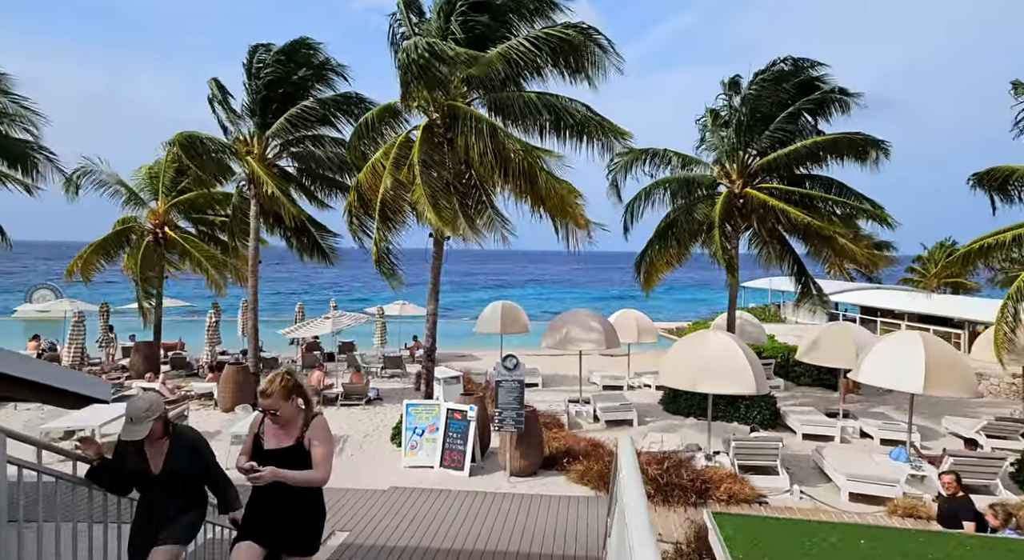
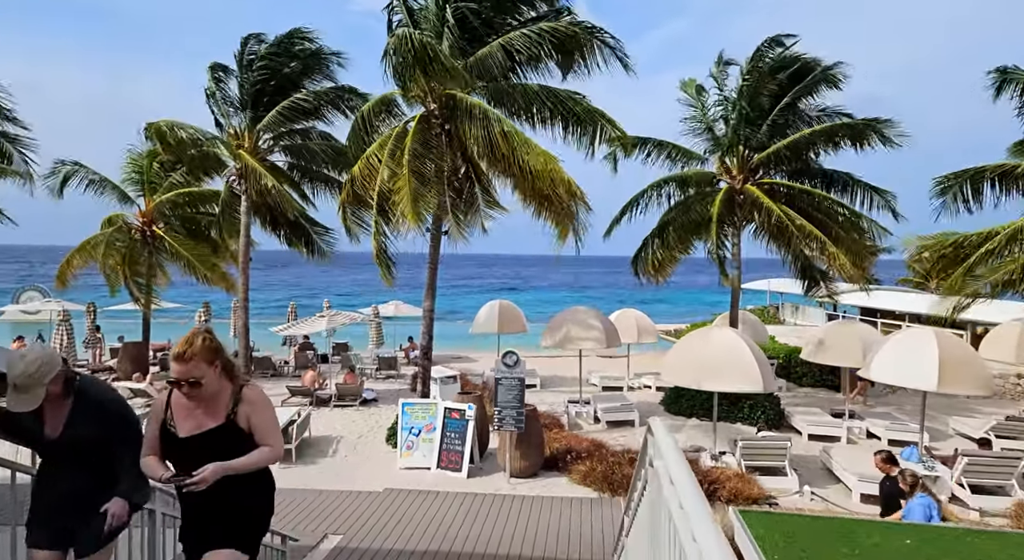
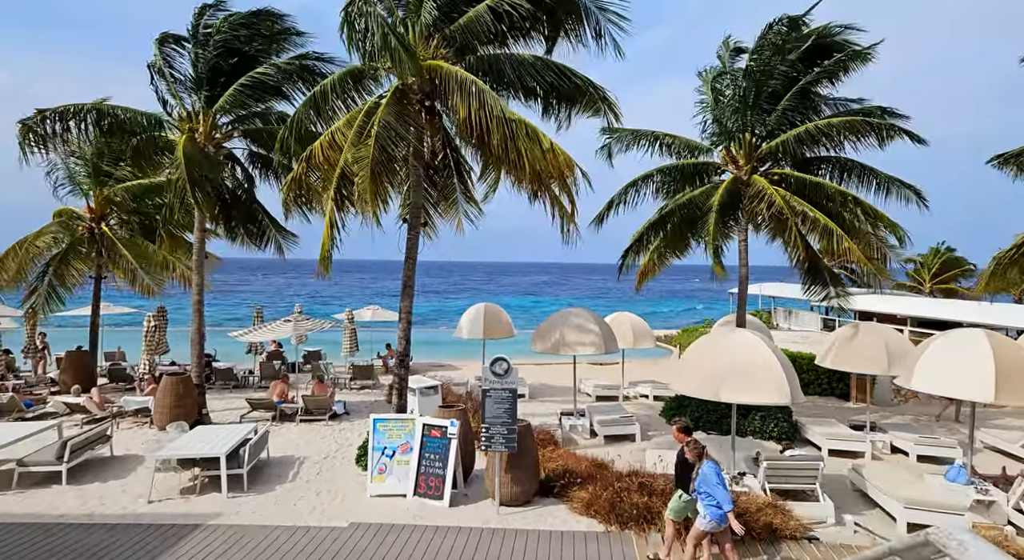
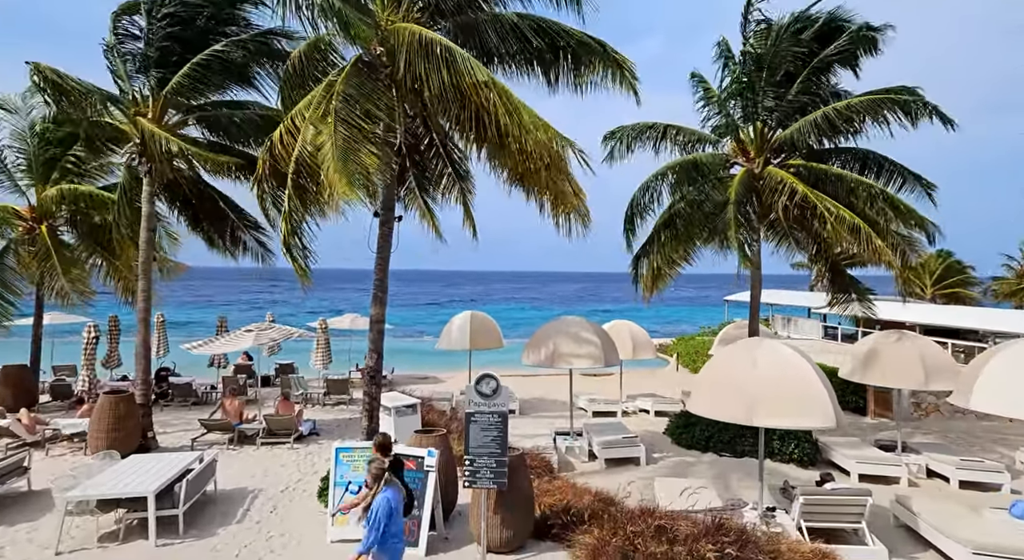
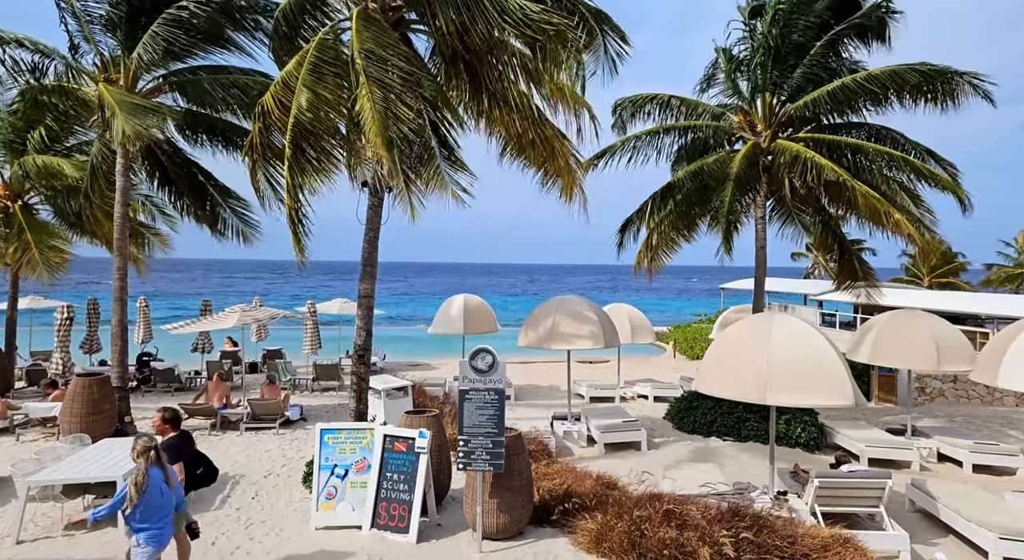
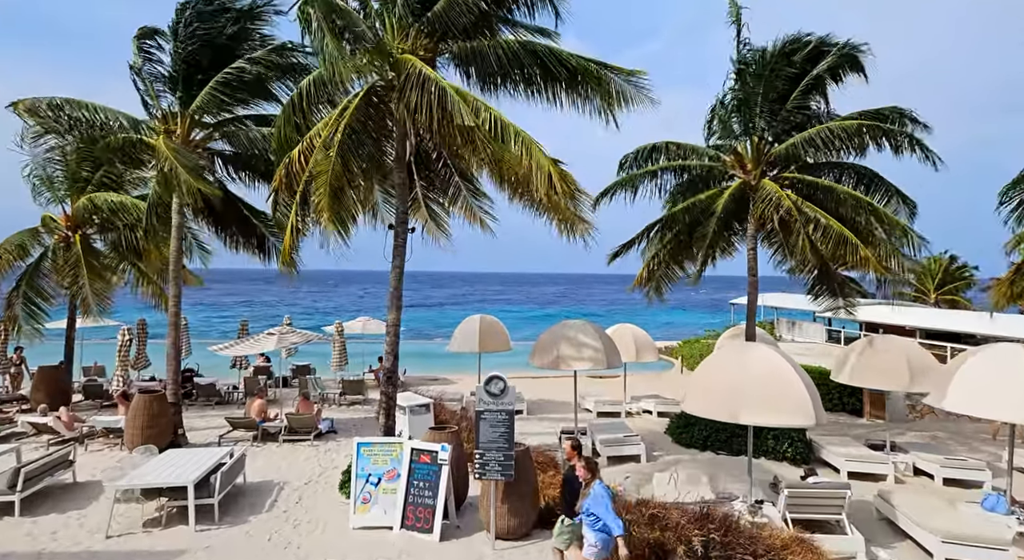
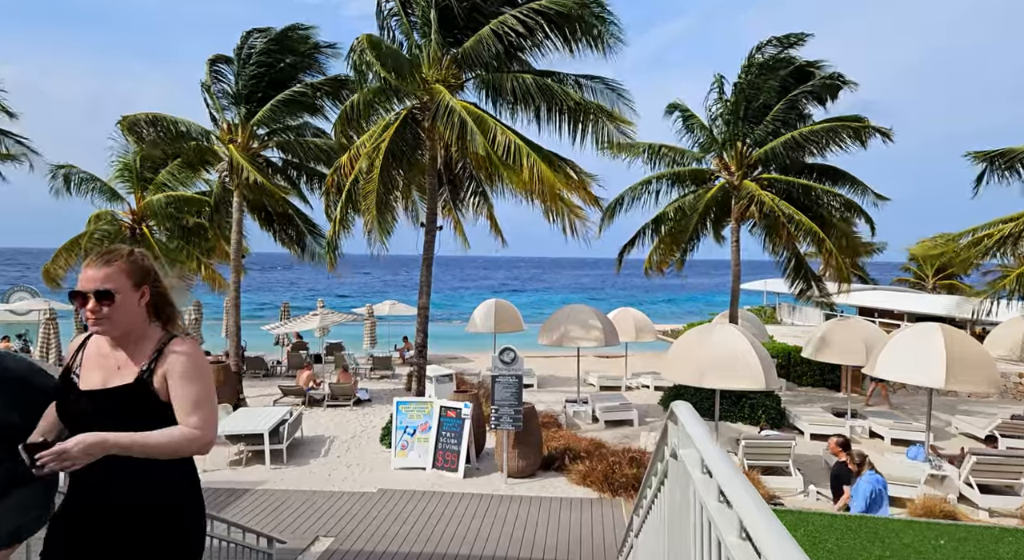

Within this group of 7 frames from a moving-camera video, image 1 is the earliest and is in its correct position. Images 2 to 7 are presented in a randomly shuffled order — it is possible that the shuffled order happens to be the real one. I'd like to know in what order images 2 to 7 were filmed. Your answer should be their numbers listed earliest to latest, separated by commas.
2, 7, 3, 6, 4, 5
